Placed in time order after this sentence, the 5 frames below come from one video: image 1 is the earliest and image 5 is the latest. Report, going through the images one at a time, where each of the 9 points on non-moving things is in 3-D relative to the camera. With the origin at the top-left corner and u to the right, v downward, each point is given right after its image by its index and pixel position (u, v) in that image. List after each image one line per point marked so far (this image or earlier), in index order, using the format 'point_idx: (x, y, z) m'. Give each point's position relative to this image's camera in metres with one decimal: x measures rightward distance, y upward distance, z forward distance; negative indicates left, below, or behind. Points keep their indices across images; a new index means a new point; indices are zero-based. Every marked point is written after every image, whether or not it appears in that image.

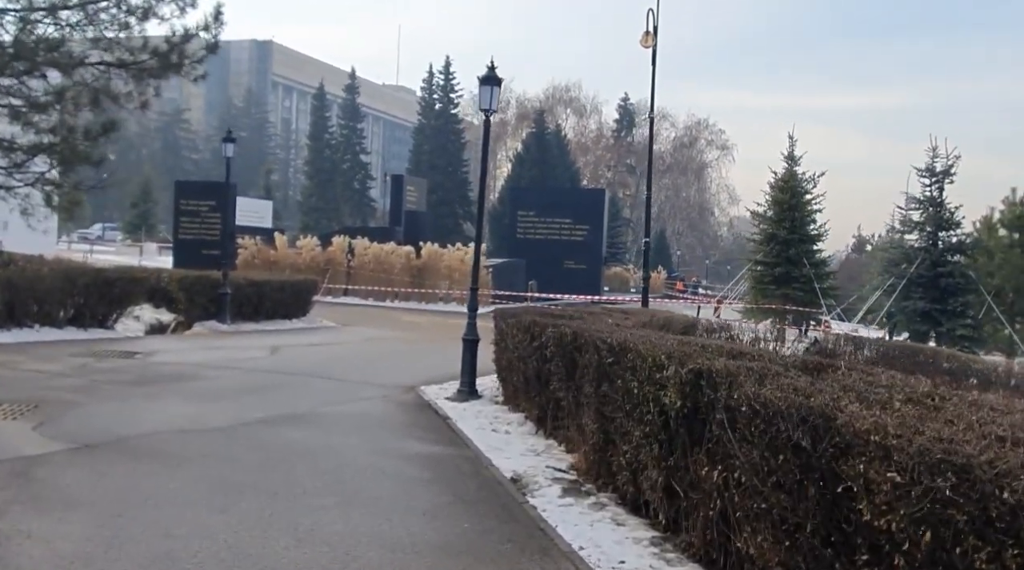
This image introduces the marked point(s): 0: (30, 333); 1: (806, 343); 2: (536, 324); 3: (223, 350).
0: (-7.4, -0.7, +15.4) m
1: (+5.0, -1.0, +17.3) m
2: (+0.2, -0.4, +9.0) m
3: (-4.4, -1.0, +15.2) m
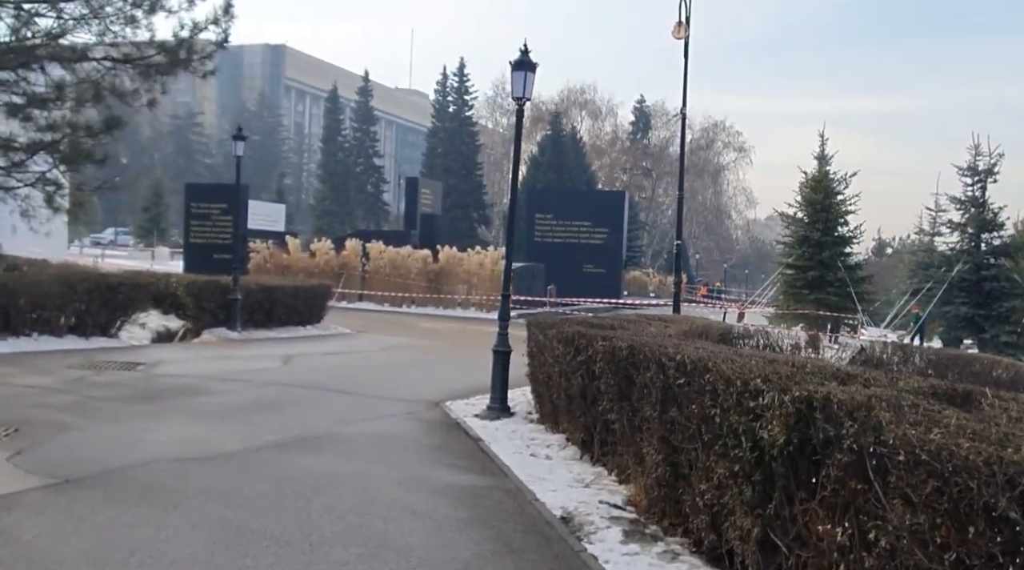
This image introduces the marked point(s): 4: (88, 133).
0: (-7.0, -0.8, +14.5) m
1: (+5.5, -1.1, +16.2) m
2: (+0.5, -0.4, +8.0) m
3: (-4.0, -1.1, +14.3) m
4: (-6.8, +2.4, +16.2) m
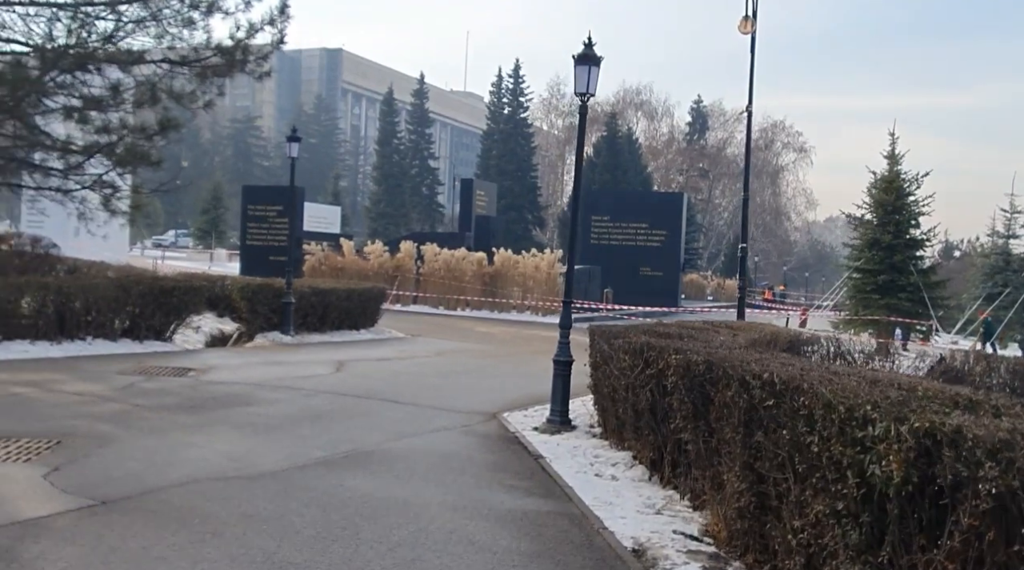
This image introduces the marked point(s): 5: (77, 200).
0: (-6.2, -0.9, +14.4) m
1: (+6.4, -1.2, +15.4) m
2: (+1.0, -0.5, +7.5) m
3: (-3.2, -1.1, +14.0) m
4: (-5.9, +2.4, +16.0) m
5: (-7.5, +1.5, +17.4) m
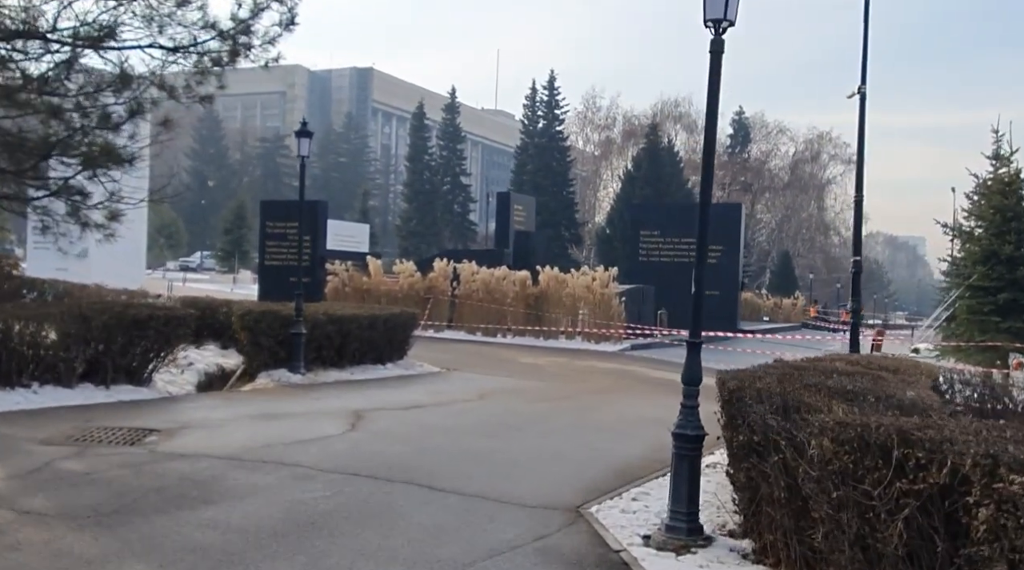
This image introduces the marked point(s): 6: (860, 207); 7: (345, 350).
0: (-5.4, -1.2, +11.1) m
1: (+7.1, -1.4, +11.8) m
2: (+1.6, -0.6, +4.0) m
3: (-2.4, -1.4, +10.6) m
4: (-5.1, +2.0, +12.8) m
5: (-6.7, +1.1, +14.2) m
6: (+5.3, +1.2, +15.4) m
7: (-2.8, -1.1, +16.6) m
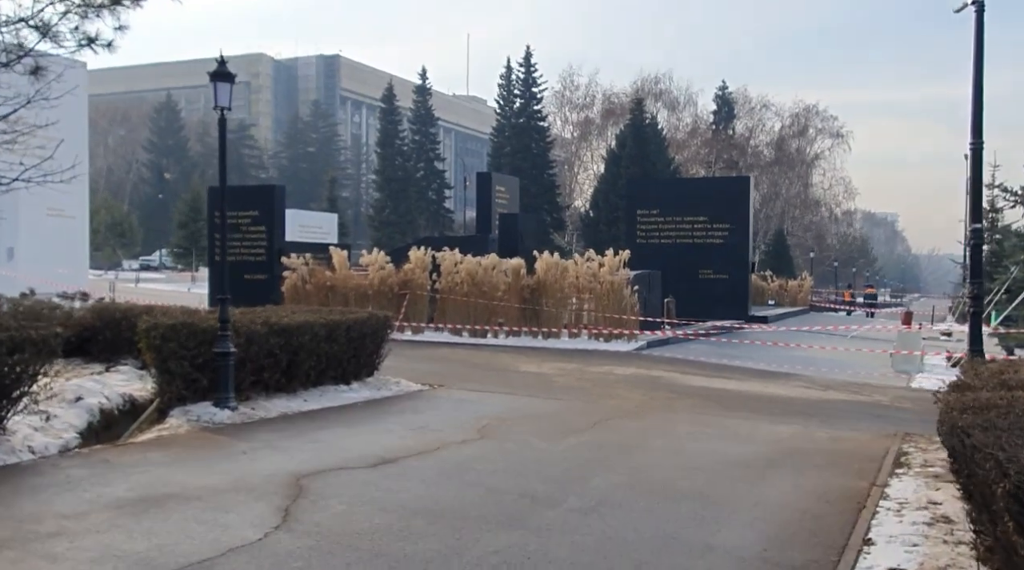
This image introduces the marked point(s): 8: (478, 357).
0: (-5.2, -1.3, +7.0) m
1: (+7.3, -1.1, +7.9) m
2: (+1.9, -0.6, +0.1) m
3: (-2.2, -1.5, +6.6) m
4: (-5.0, +1.9, +8.7) m
5: (-6.6, +0.9, +10.0) m
6: (+5.3, +1.4, +11.5) m
7: (-2.7, -1.1, +12.6) m
8: (-0.6, -1.3, +18.0) m
